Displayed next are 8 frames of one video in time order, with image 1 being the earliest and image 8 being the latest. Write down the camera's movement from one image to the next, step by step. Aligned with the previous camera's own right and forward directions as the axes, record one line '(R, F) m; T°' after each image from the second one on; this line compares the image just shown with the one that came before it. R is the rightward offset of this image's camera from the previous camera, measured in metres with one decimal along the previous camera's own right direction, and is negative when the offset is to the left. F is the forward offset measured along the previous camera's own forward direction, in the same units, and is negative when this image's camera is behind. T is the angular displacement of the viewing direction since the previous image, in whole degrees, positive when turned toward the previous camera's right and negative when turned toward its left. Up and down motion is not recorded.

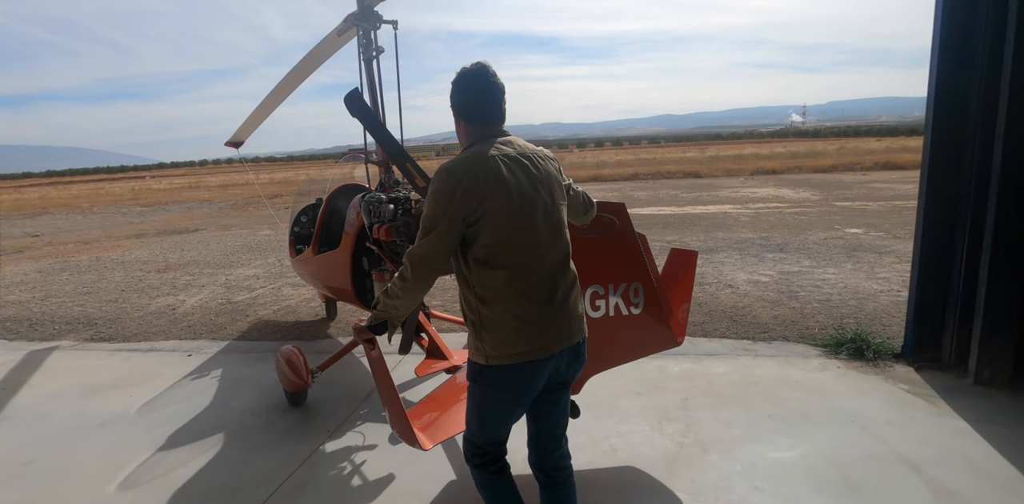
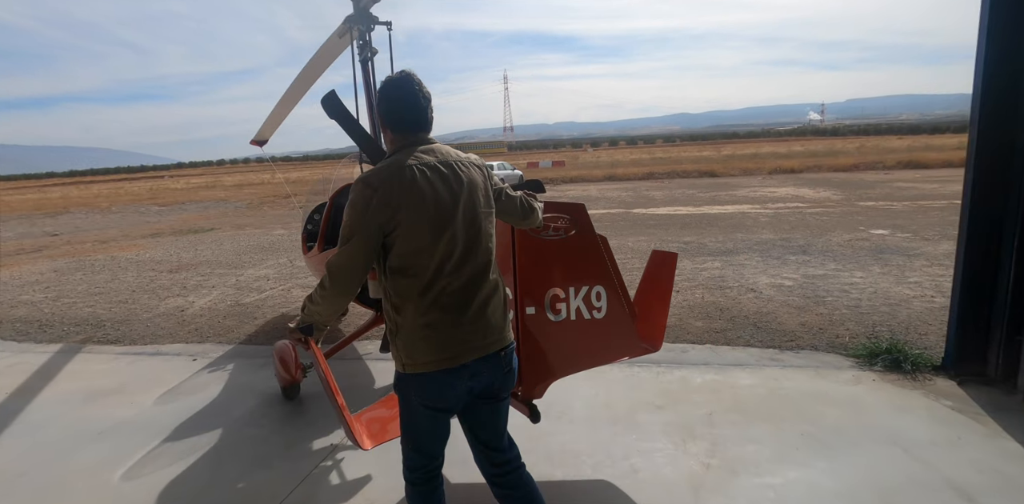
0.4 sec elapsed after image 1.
(0.0, +0.2) m; -2°
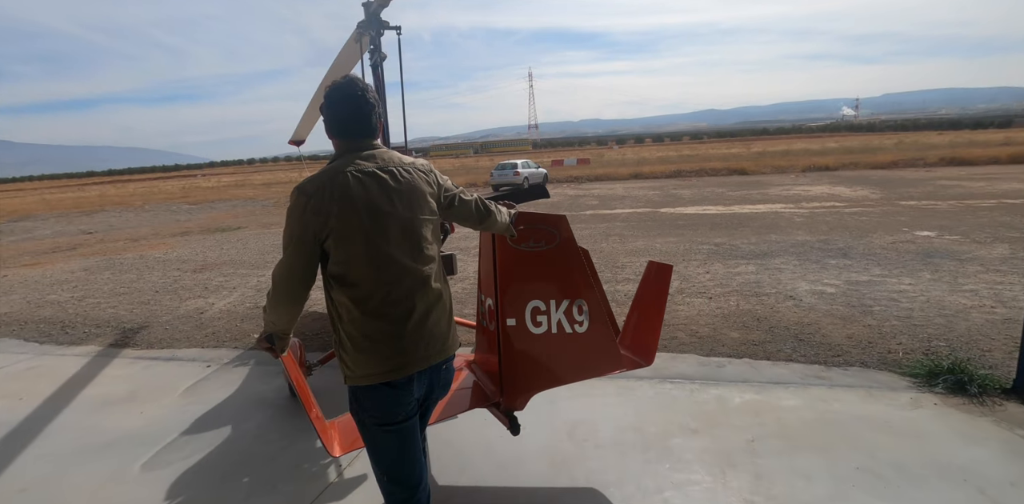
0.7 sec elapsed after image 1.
(0.0, +0.2) m; -3°
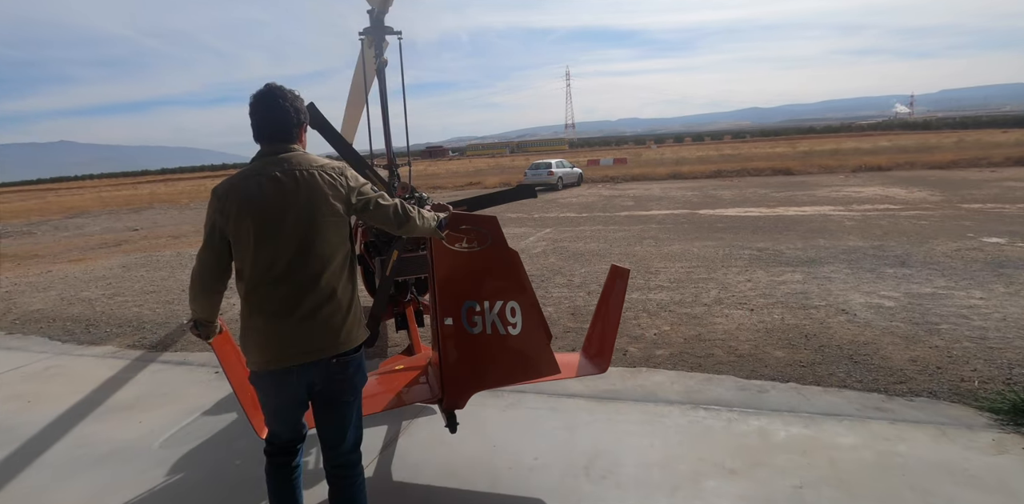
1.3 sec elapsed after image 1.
(+0.1, +0.3) m; -4°
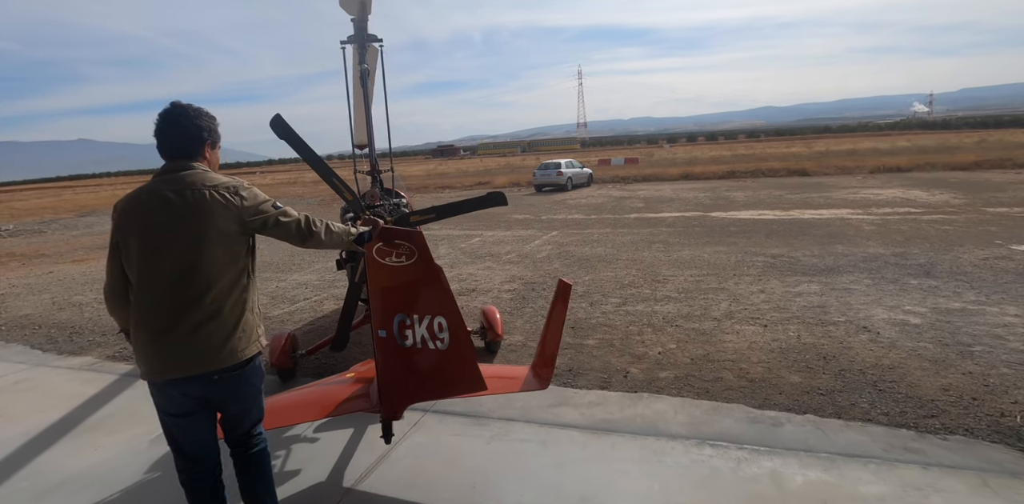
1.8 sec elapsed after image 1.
(+0.1, +0.3) m; -1°
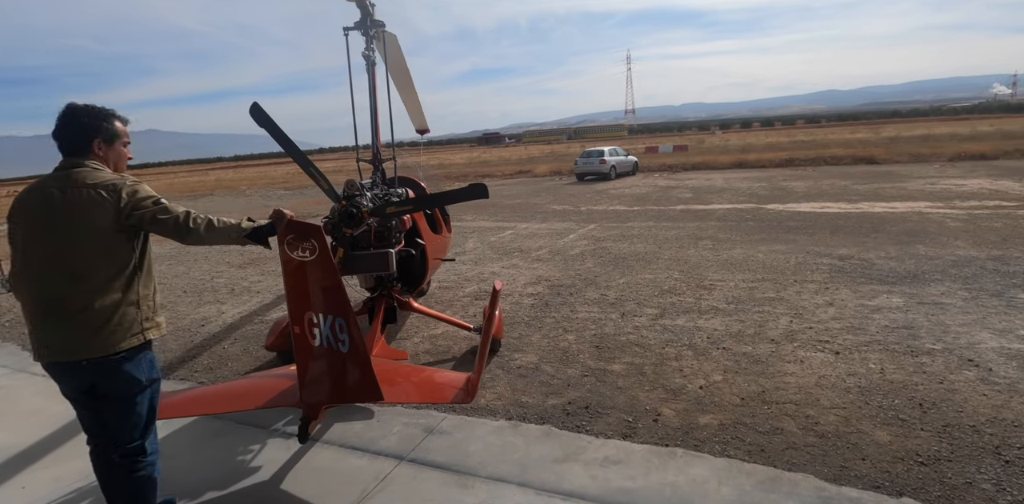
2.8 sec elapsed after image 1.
(+0.2, +0.7) m; -5°
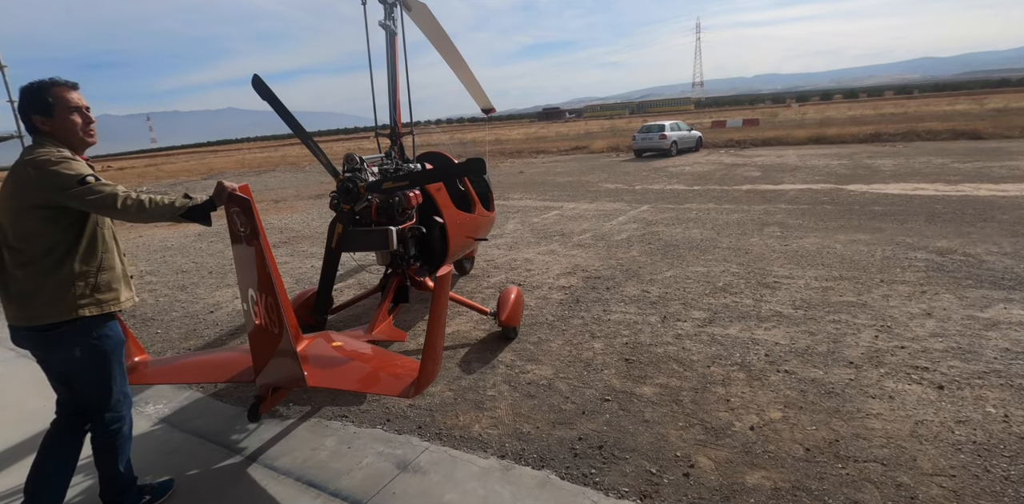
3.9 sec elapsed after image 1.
(+0.3, +0.6) m; -6°
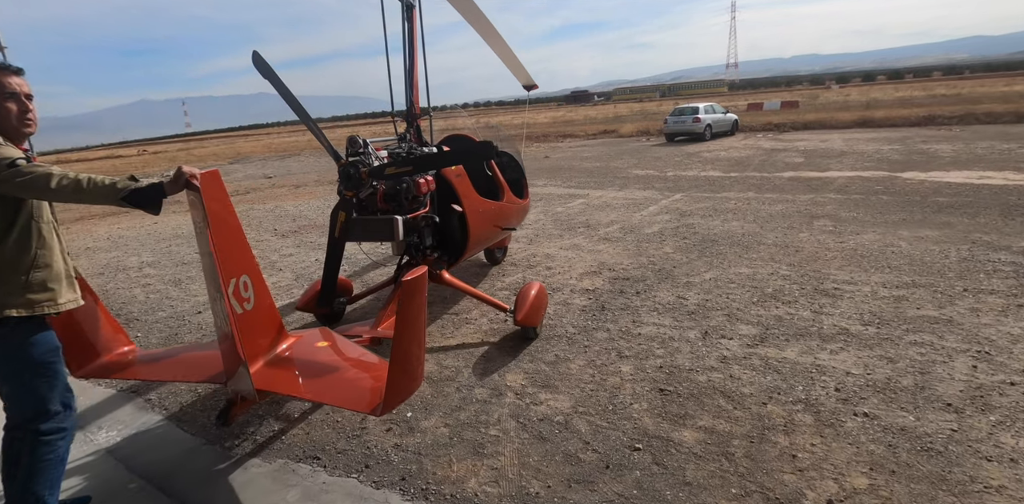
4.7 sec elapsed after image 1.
(+0.1, +0.6) m; -3°
